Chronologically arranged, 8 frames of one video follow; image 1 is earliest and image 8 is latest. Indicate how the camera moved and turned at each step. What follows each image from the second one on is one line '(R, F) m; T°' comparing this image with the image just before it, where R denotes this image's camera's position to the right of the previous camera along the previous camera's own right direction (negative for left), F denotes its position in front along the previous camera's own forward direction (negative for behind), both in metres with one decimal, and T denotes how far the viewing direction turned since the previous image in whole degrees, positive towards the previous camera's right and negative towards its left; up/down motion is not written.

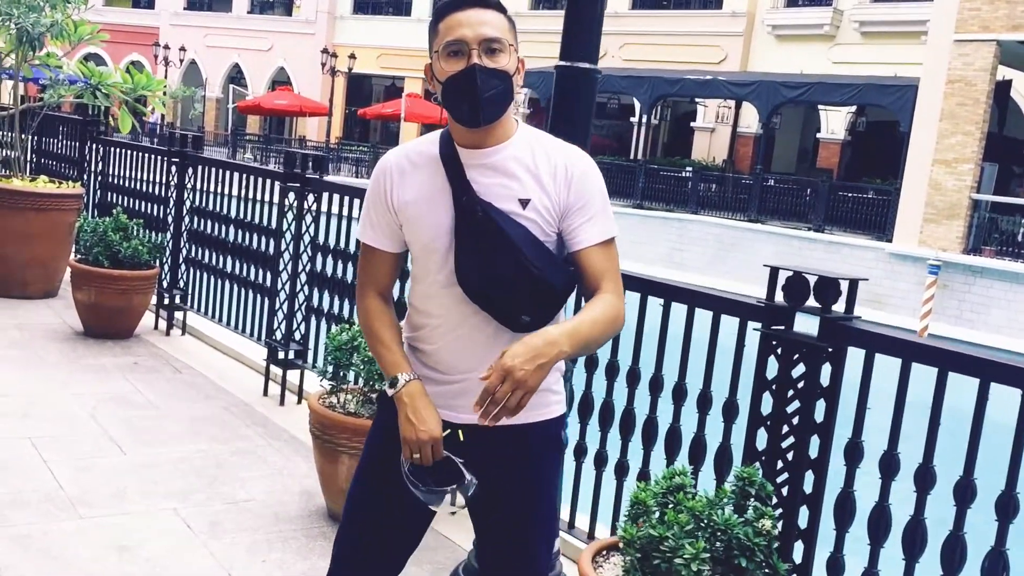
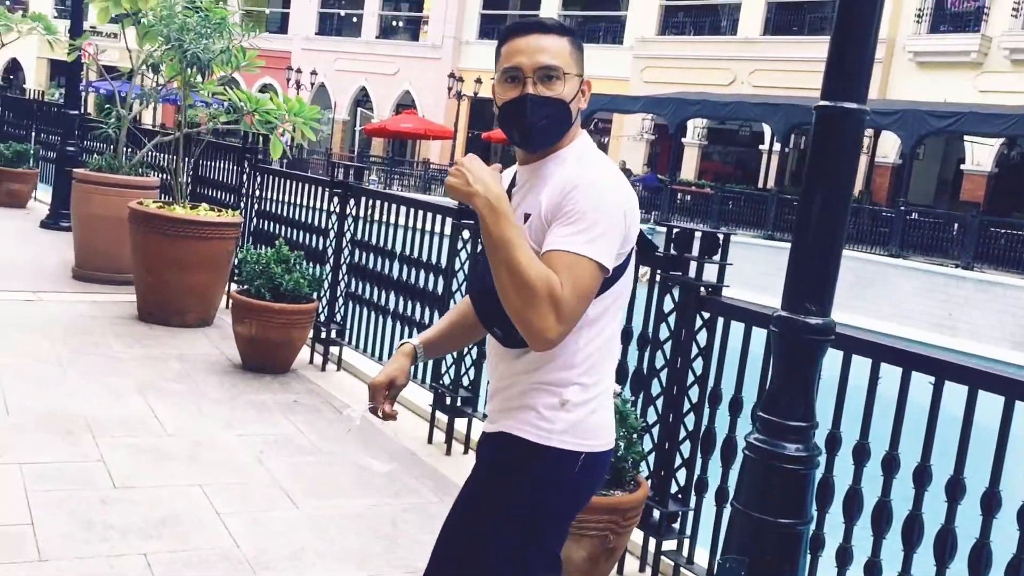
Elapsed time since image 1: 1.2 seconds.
(-0.4, +0.4) m; -6°
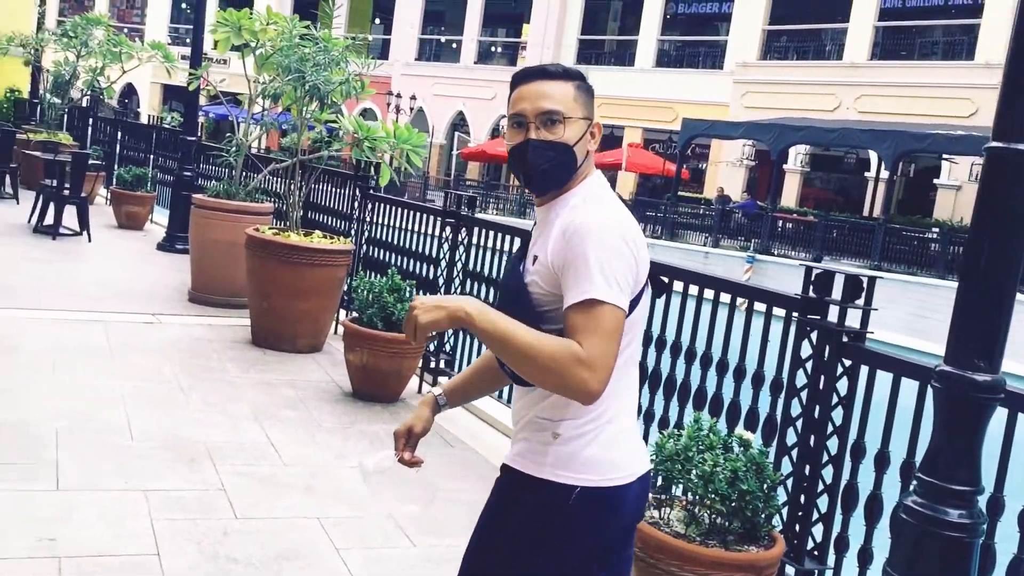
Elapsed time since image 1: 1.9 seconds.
(-0.2, +0.1) m; -5°
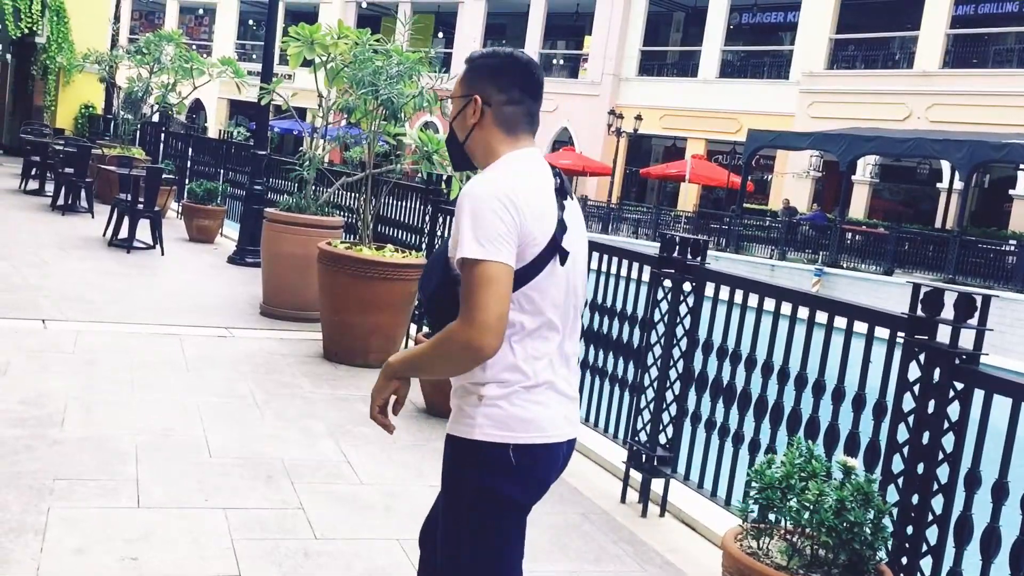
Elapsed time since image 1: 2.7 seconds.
(-0.1, +0.1) m; -3°
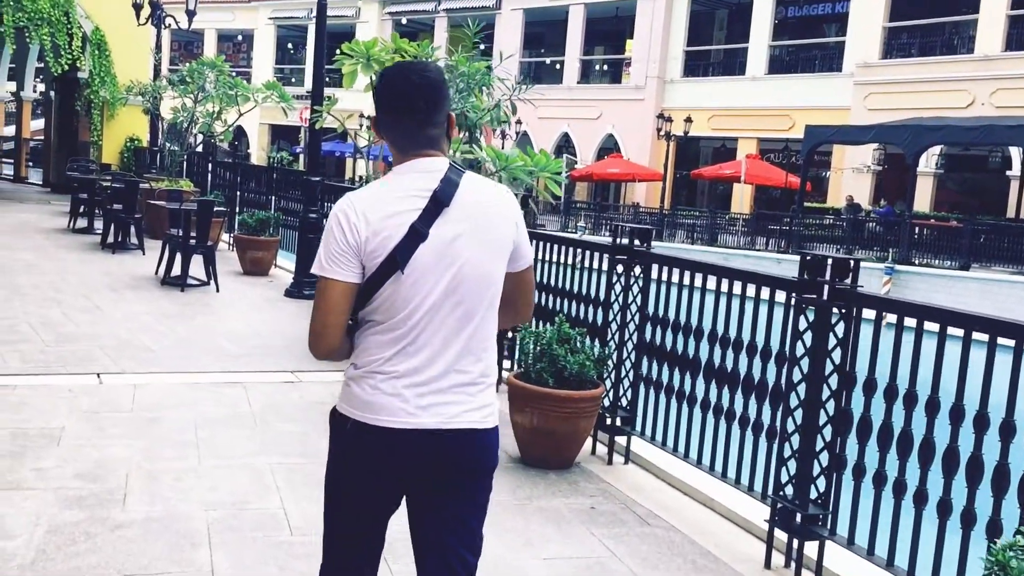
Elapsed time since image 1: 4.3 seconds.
(-0.3, +0.7) m; -3°
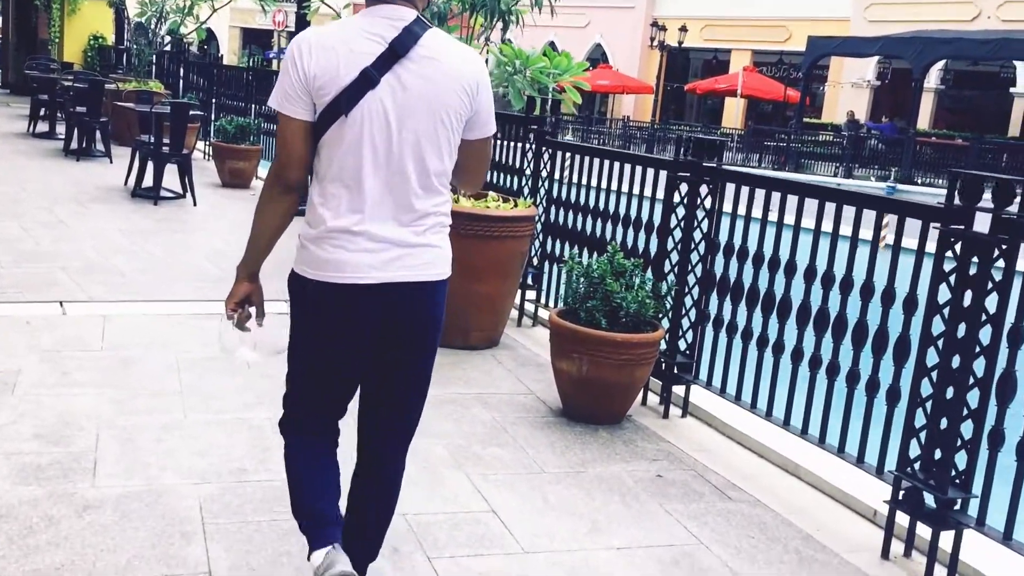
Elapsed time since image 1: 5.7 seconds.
(-0.3, +0.9) m; +2°
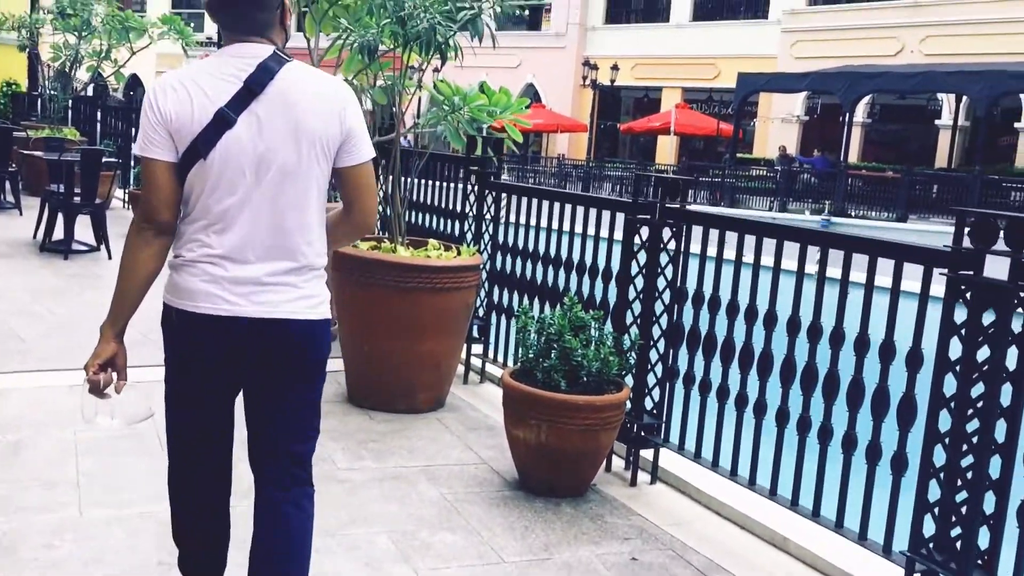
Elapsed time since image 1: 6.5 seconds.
(0.0, +0.5) m; +4°
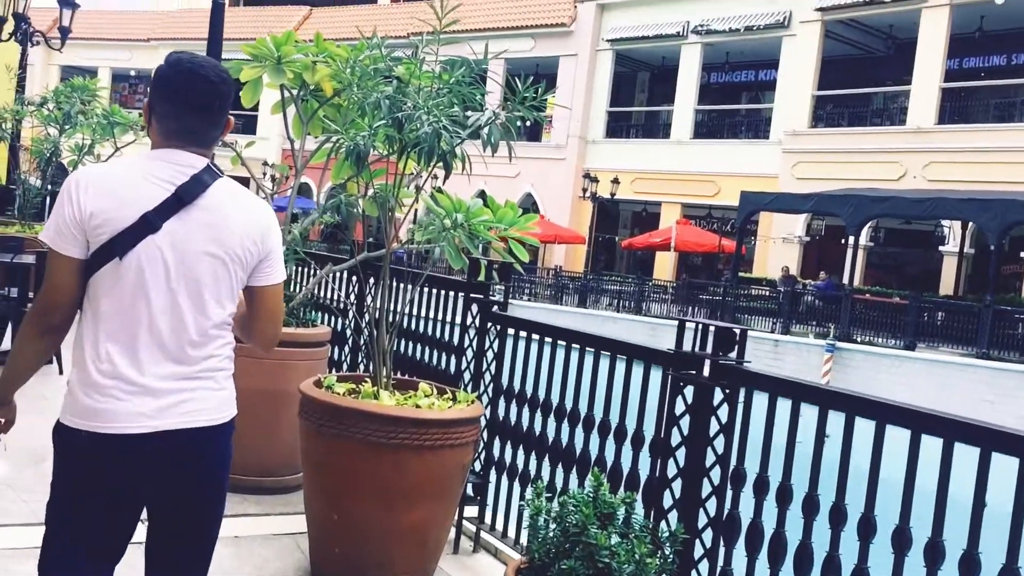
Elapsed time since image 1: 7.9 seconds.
(-0.1, +0.9) m; 0°
